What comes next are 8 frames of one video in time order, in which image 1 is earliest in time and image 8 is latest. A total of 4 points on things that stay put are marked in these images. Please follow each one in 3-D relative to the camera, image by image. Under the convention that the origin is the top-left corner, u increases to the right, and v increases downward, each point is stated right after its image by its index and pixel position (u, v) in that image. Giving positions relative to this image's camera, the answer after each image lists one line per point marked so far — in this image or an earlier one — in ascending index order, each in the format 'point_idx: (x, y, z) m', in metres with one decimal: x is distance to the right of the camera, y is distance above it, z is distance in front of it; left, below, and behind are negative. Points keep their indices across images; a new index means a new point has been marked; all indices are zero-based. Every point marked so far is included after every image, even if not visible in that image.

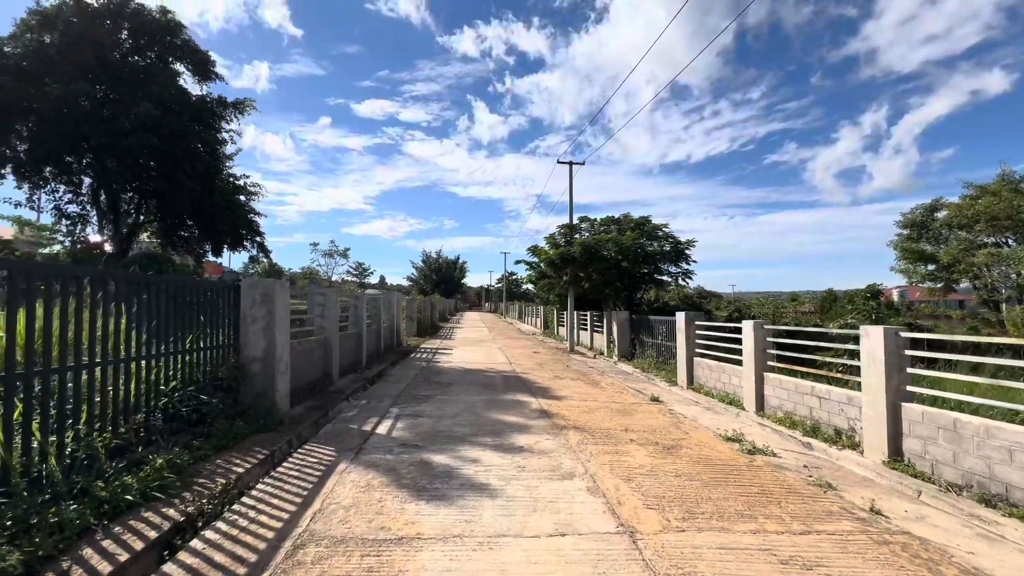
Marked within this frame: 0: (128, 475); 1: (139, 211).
0: (-2.8, -1.4, +3.3) m
1: (-13.2, +2.7, +15.9) m
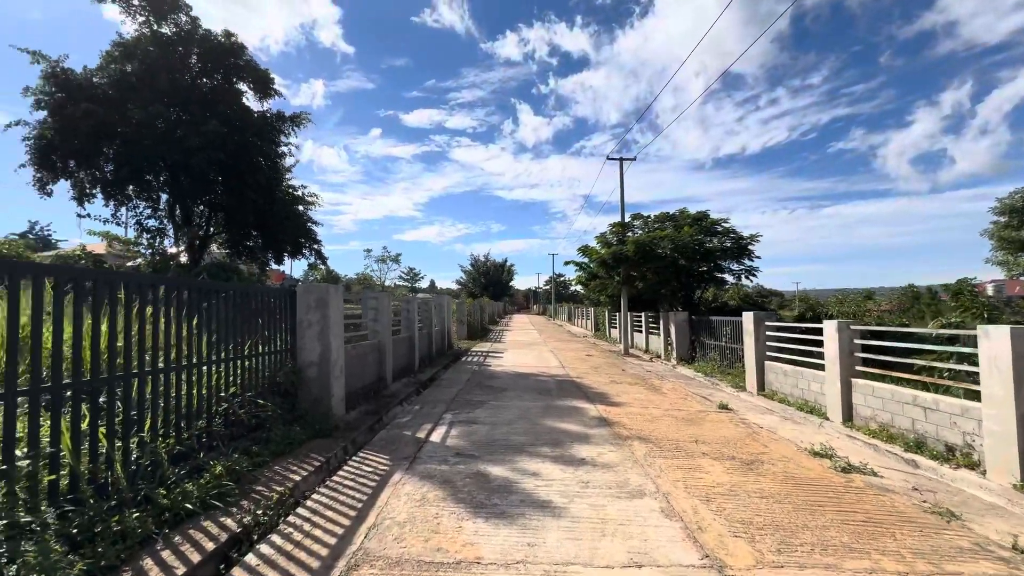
0: (-2.4, -1.4, +3.3) m
1: (-11.4, +2.4, +17.0) m
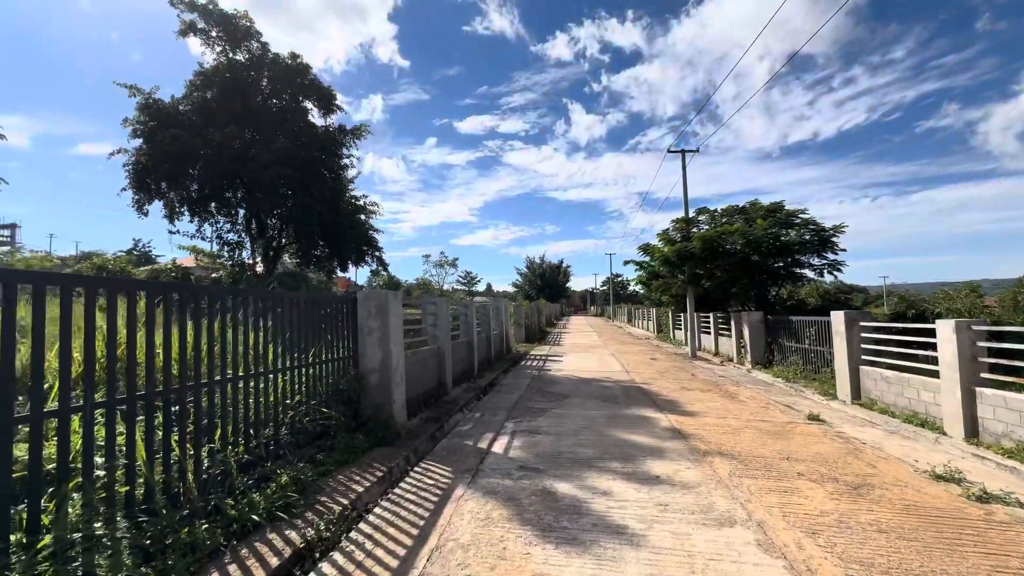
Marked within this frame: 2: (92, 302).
0: (-1.9, -1.5, +3.3) m
1: (-9.2, +2.1, +18.0) m
2: (-2.5, -0.1, +2.6) m
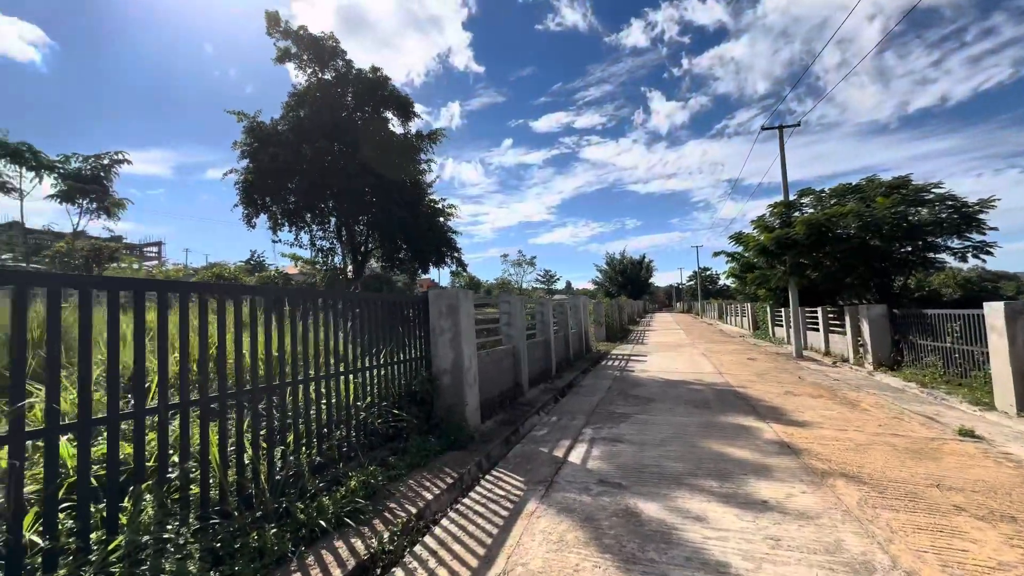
0: (-1.3, -1.5, +3.2) m
1: (-6.1, +2.0, +19.0) m
2: (-2.1, -0.1, +2.7) m
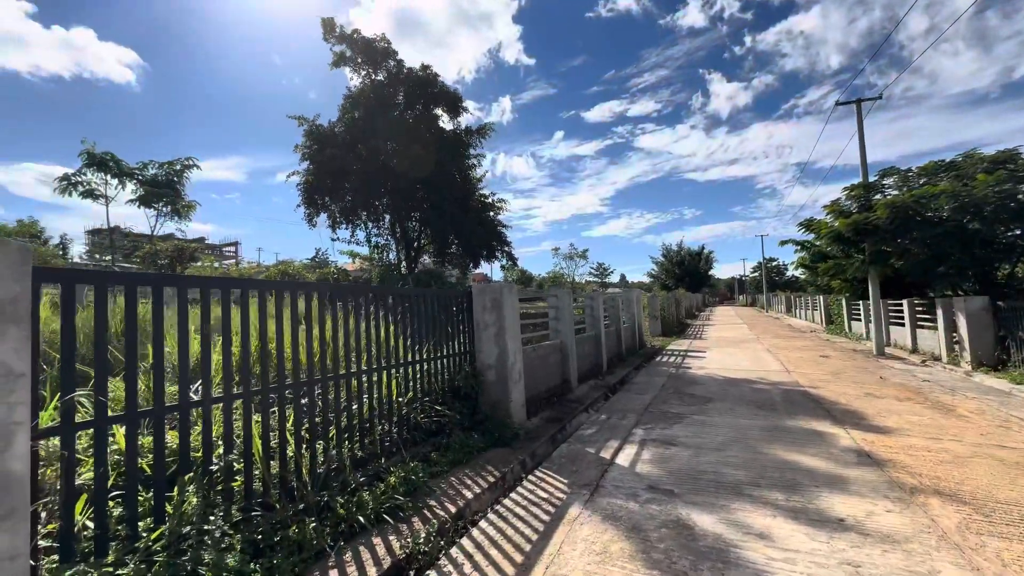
0: (-1.0, -1.5, +3.2) m
1: (-3.9, +2.2, +19.4) m
2: (-1.9, -0.1, +2.8) m
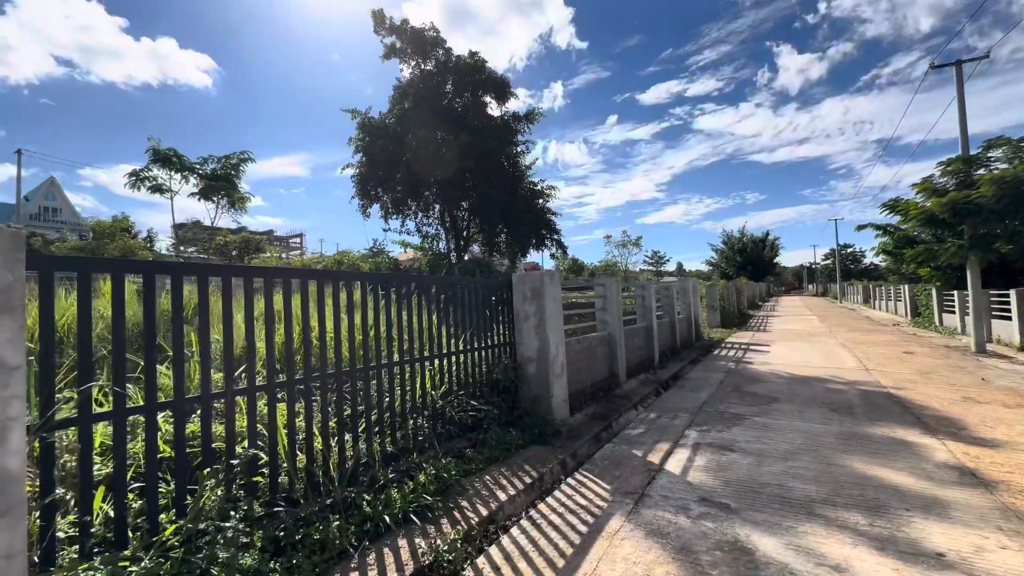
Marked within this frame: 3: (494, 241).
0: (-0.8, -1.4, +3.1) m
1: (-1.8, +2.7, +19.4) m
2: (-1.7, 0.0, +2.7) m
3: (-0.8, +2.1, +19.6) m
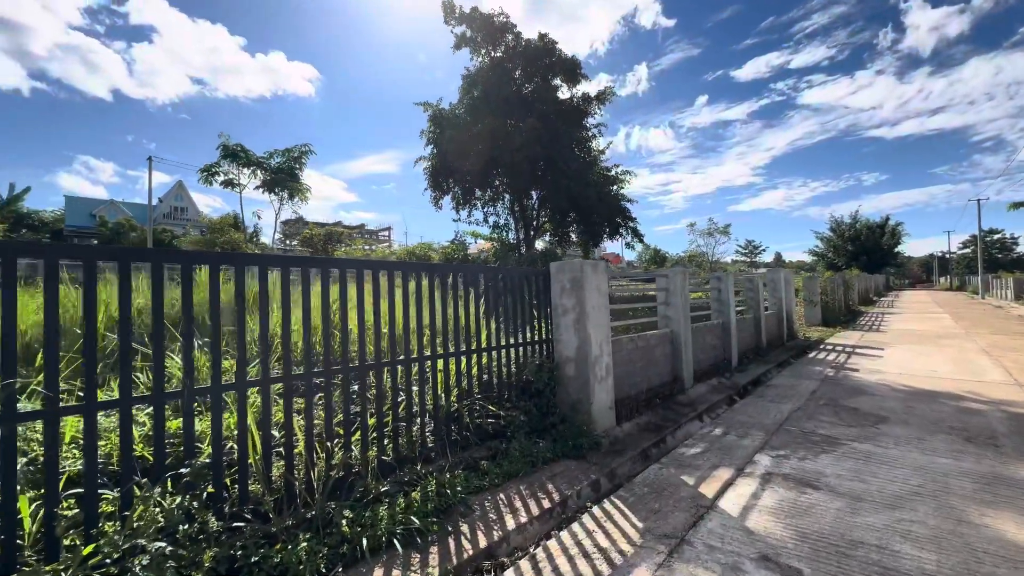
0: (-0.8, -1.3, +2.7) m
1: (+1.1, +3.1, +18.9) m
2: (-1.7, +0.1, +2.5) m
3: (+2.2, +2.4, +18.9) m
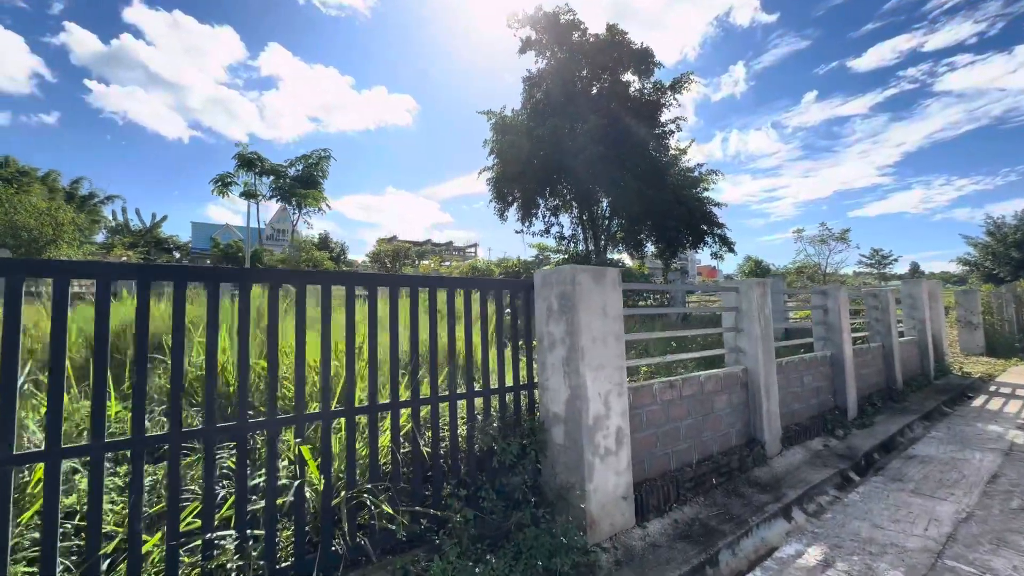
0: (-1.3, -1.4, +1.5) m
1: (+3.7, +2.4, +17.1) m
2: (-2.3, 0.0, +1.4) m
3: (+4.7, +1.8, +16.9) m
